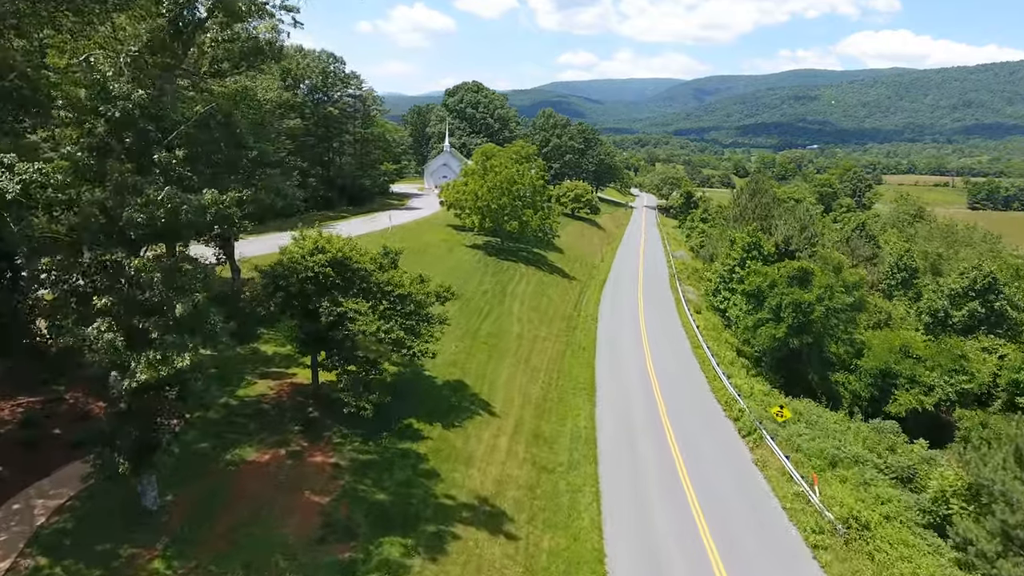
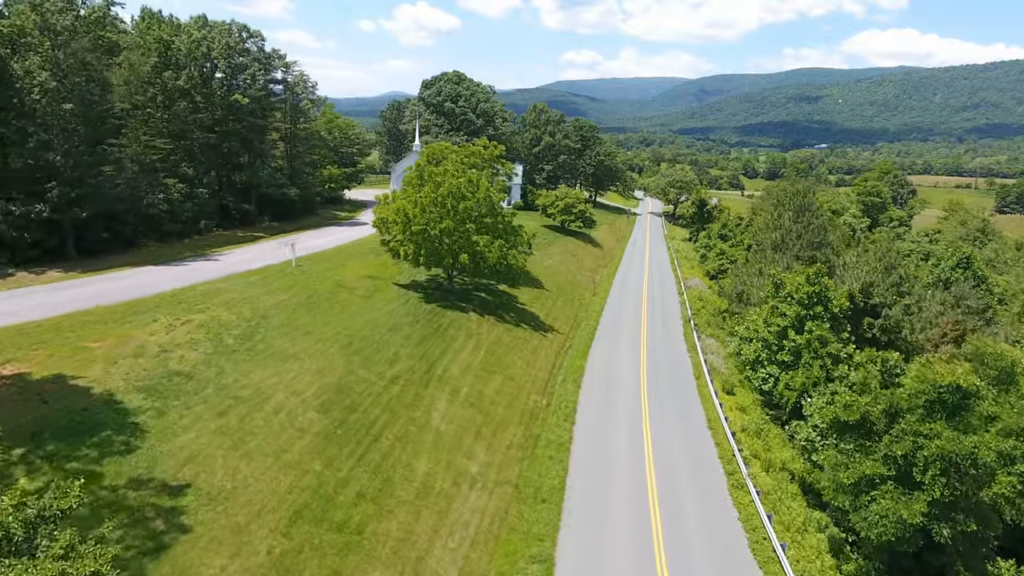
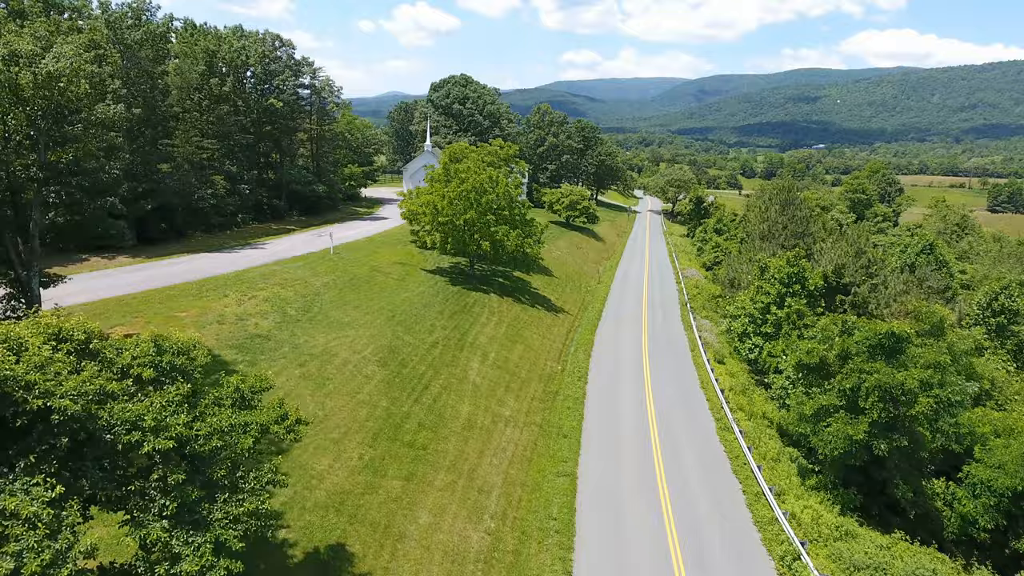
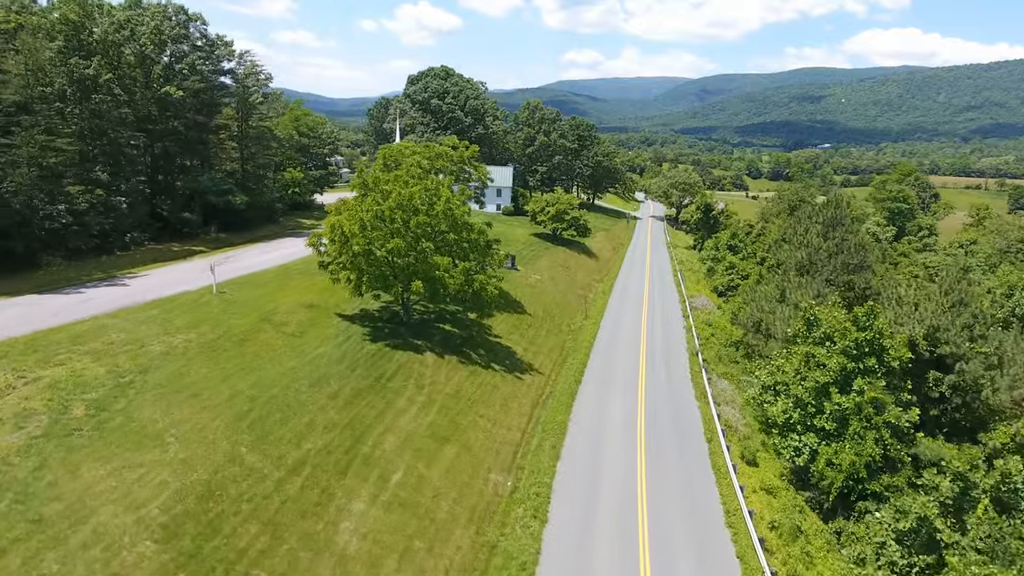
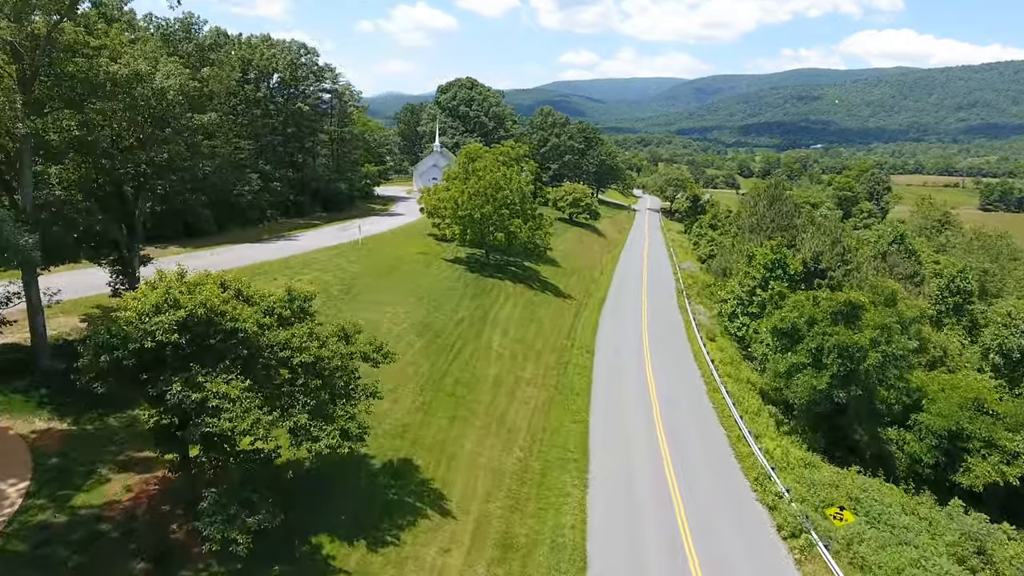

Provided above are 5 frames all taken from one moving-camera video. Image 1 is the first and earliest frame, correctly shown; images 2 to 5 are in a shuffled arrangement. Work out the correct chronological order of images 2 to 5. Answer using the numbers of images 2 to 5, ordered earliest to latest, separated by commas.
5, 3, 2, 4
